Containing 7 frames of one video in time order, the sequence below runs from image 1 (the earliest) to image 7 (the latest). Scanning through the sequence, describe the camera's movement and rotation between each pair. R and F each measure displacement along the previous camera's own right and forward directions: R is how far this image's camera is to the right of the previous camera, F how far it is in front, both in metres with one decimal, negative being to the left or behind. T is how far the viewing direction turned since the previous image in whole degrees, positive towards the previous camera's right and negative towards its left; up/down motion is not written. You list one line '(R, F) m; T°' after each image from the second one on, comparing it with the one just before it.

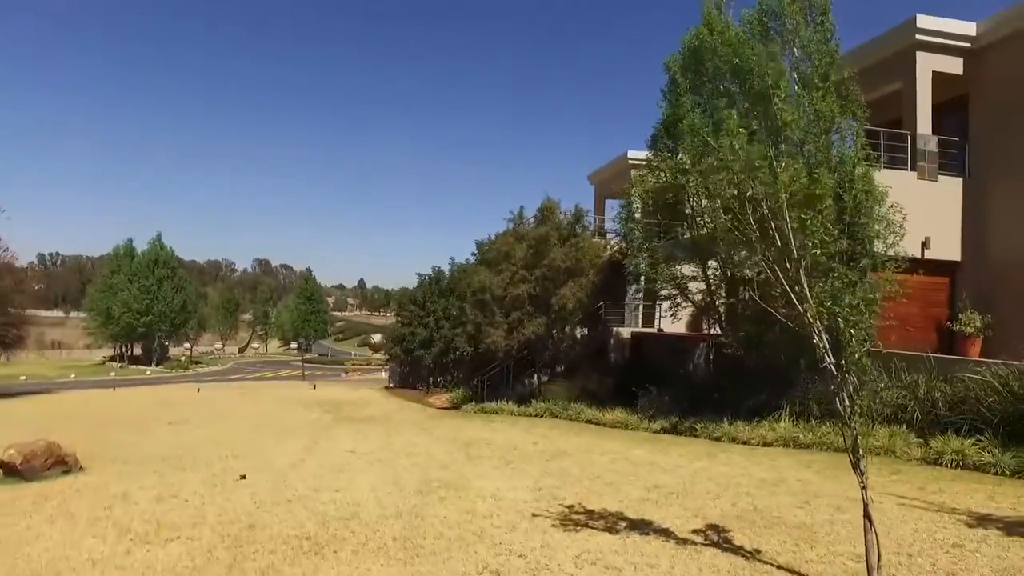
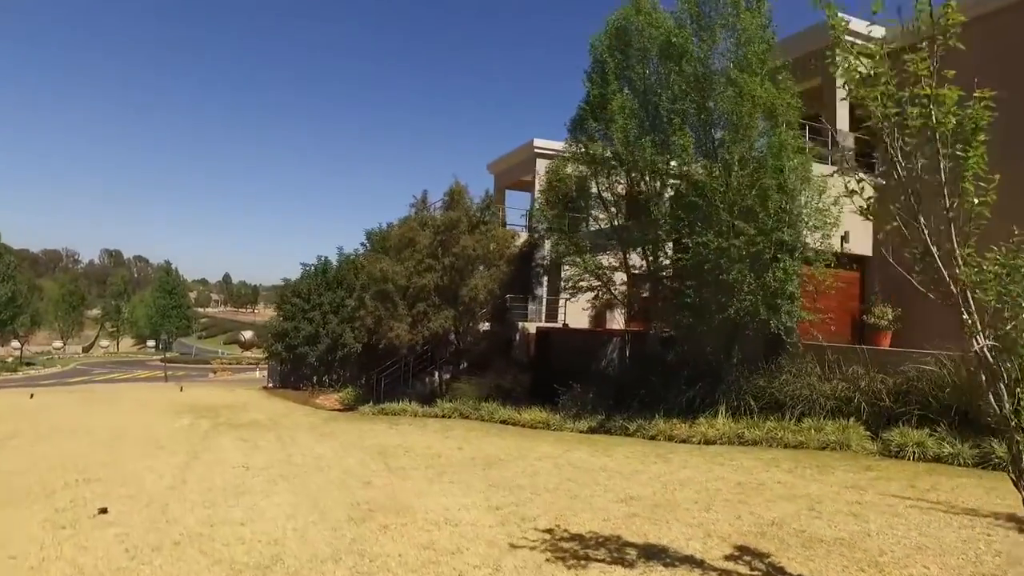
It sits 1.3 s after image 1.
(-1.0, +1.9) m; +10°
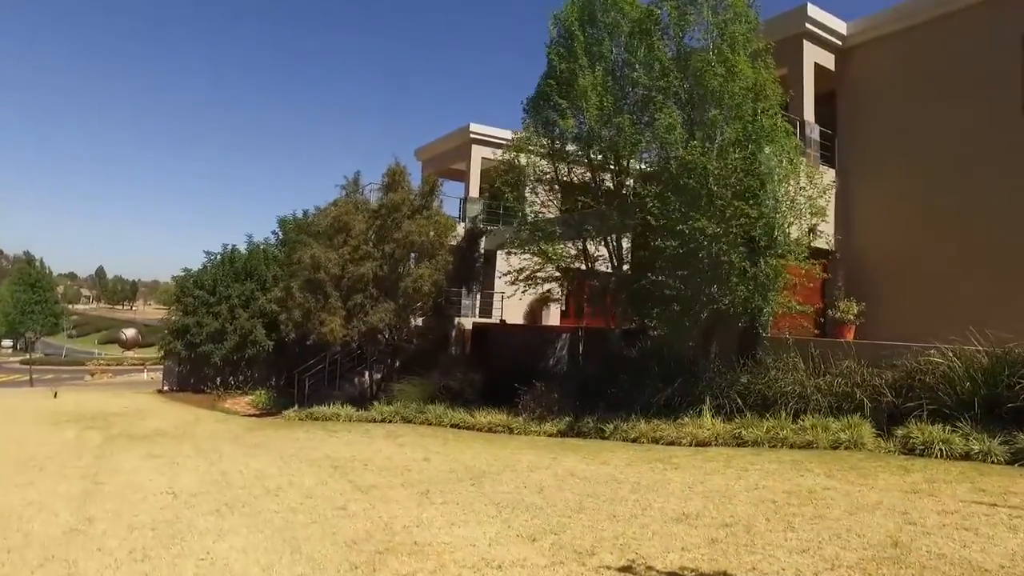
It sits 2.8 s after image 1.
(-1.4, +1.8) m; +9°
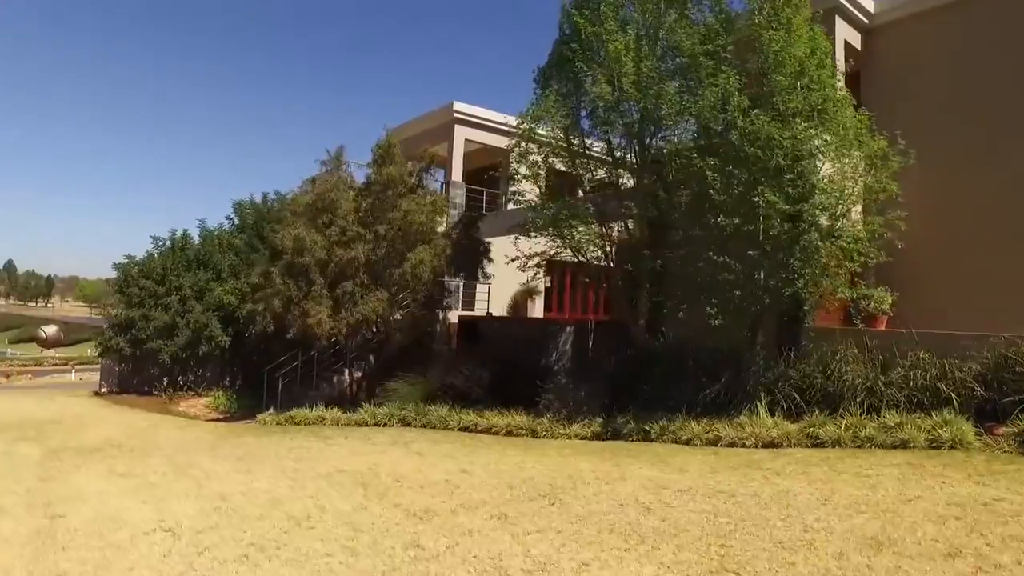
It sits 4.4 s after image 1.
(-1.7, +1.9) m; +5°
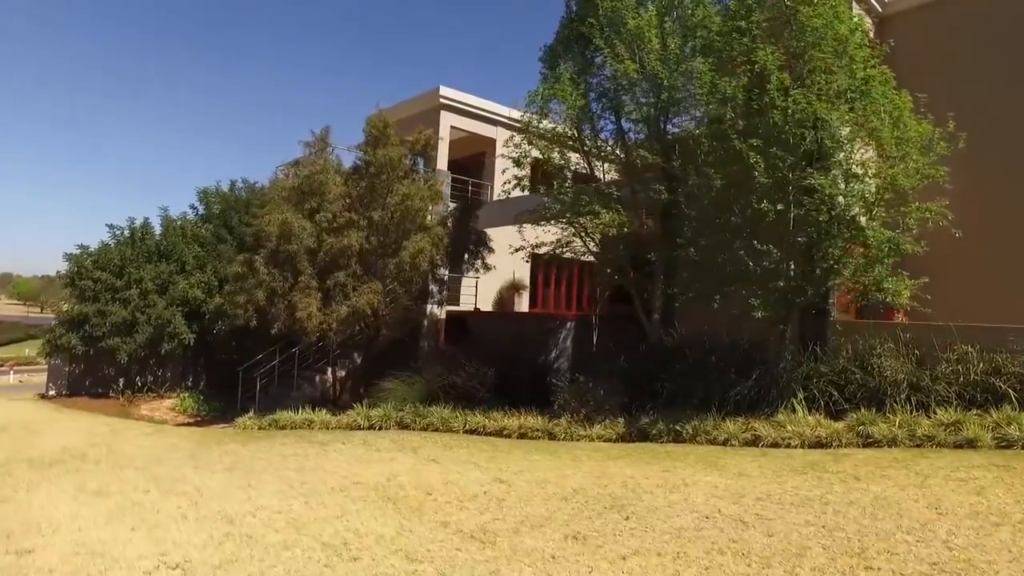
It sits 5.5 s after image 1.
(-1.1, +1.2) m; +4°
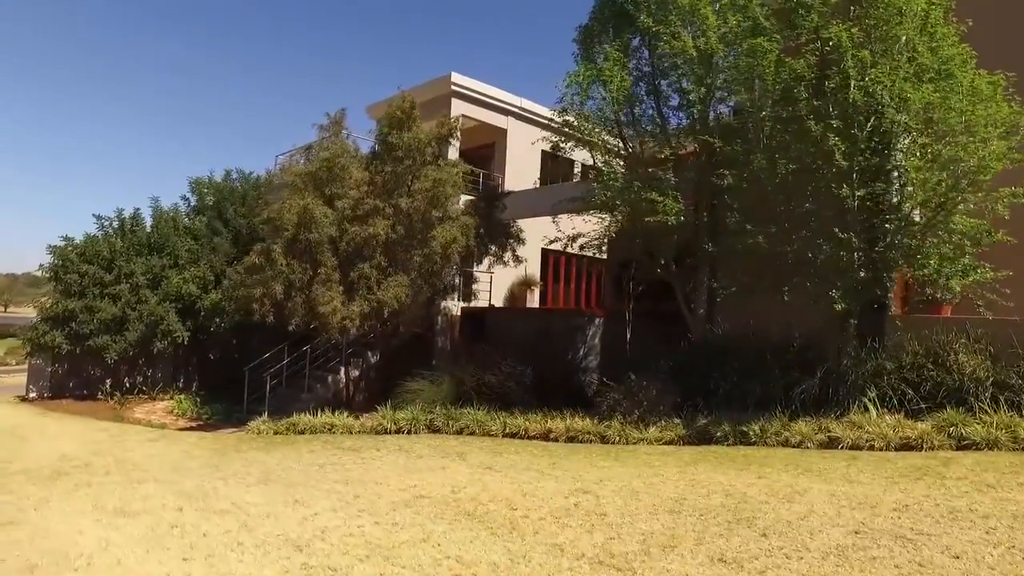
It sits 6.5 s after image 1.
(-1.3, +1.0) m; +2°
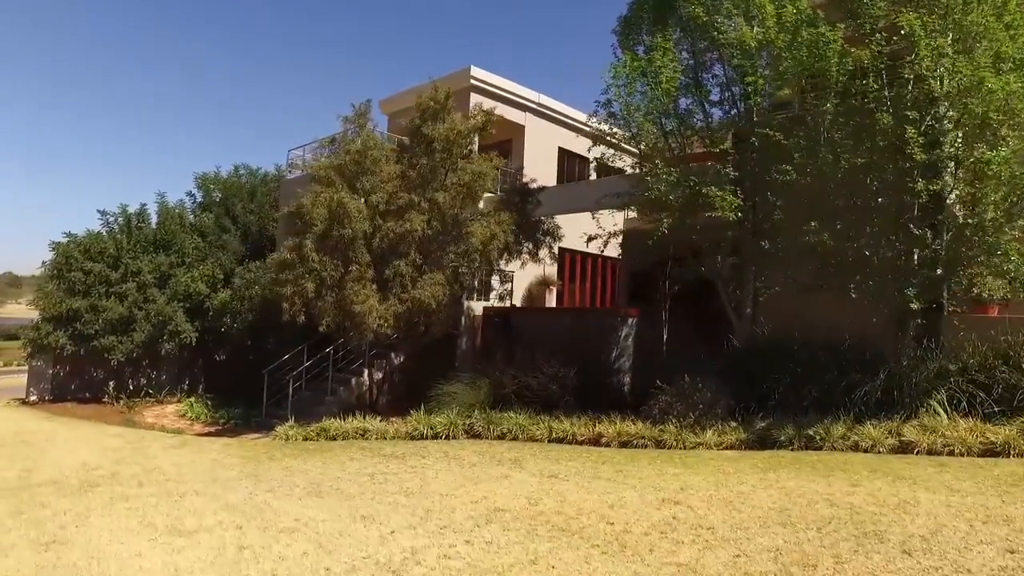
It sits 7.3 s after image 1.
(-1.1, +0.6) m; +1°
